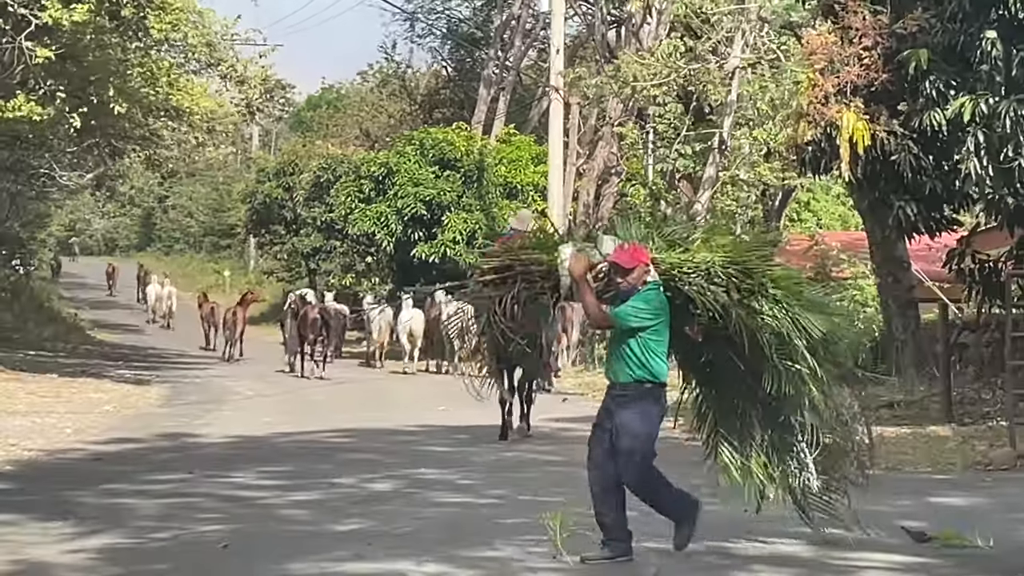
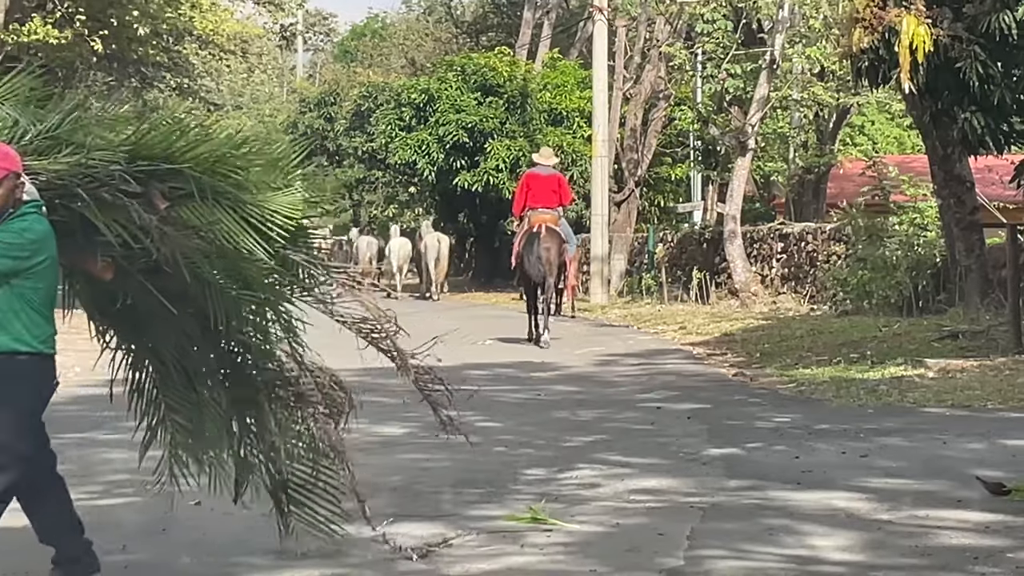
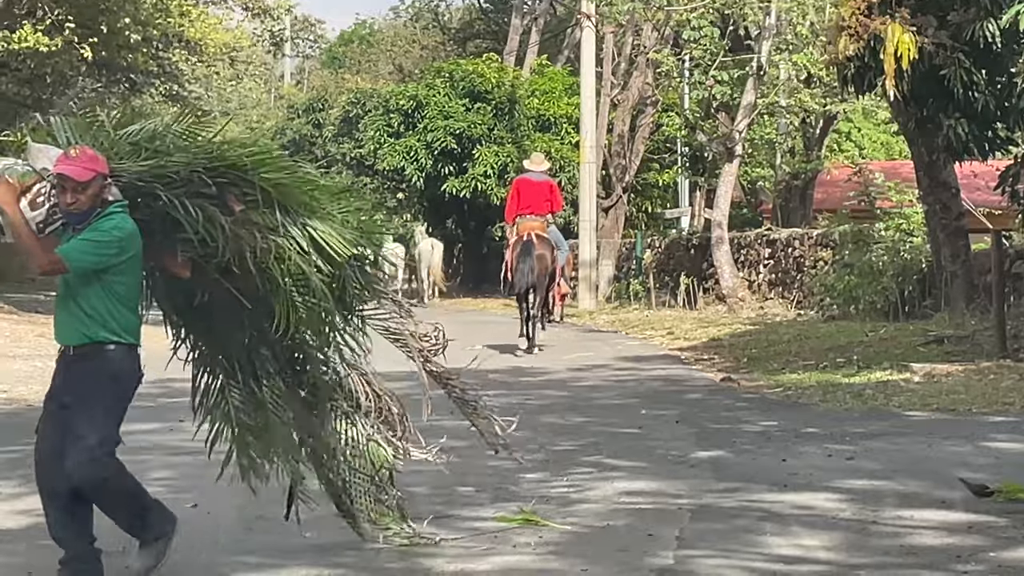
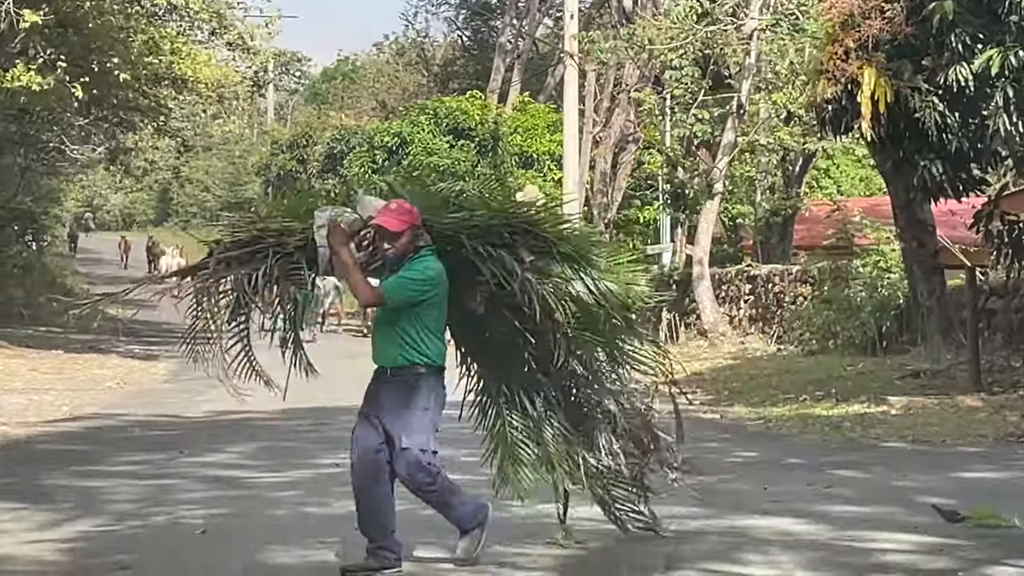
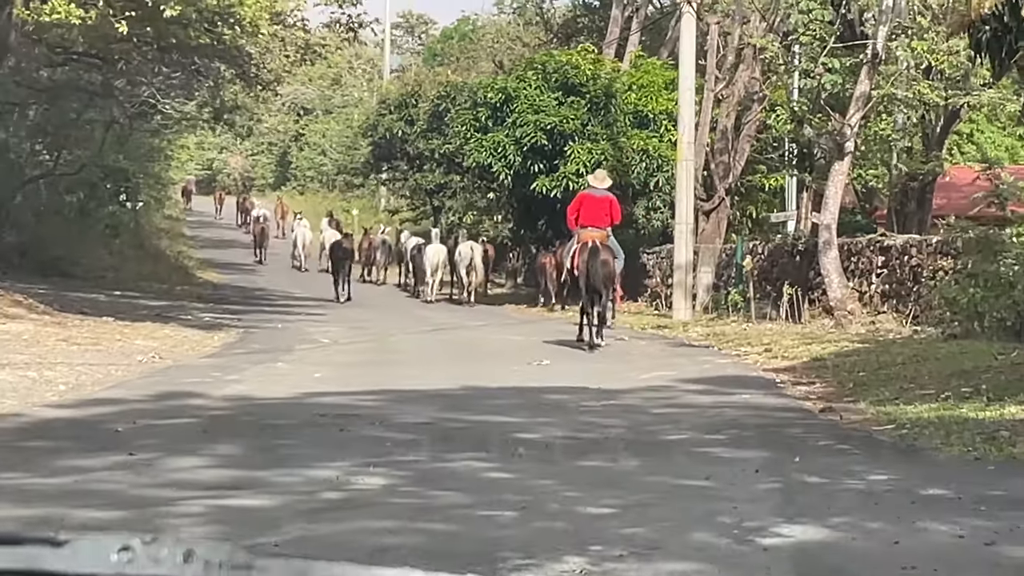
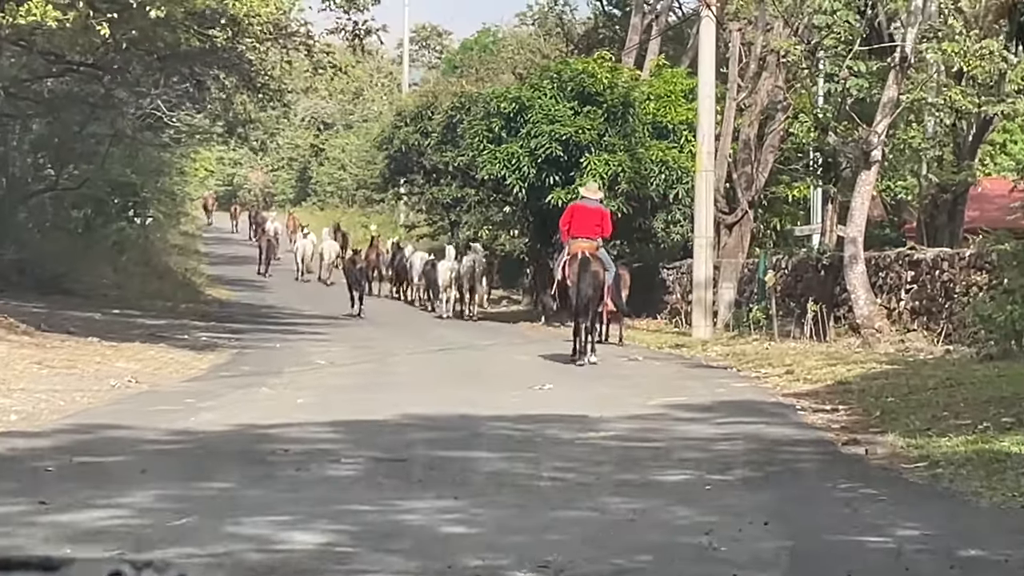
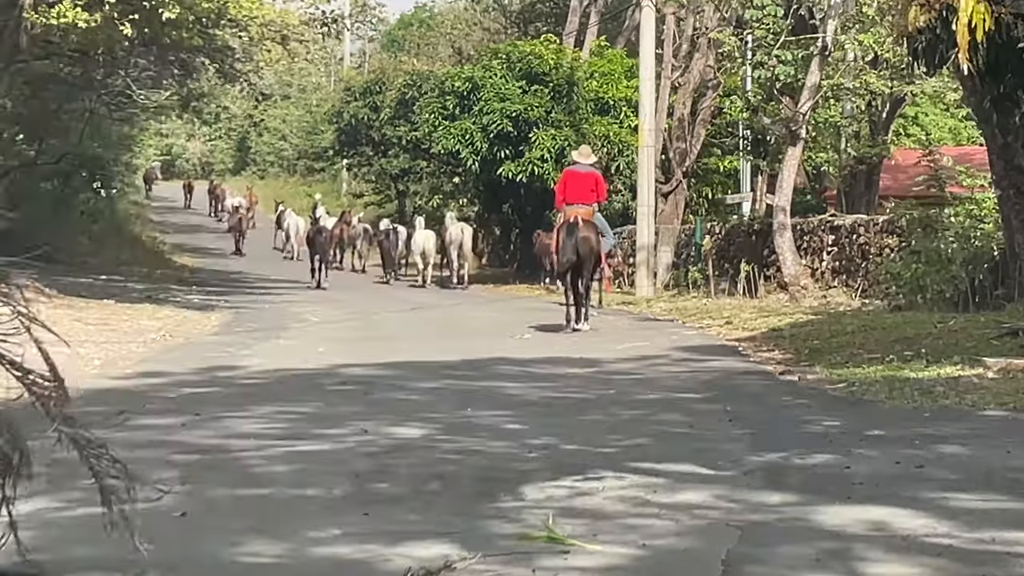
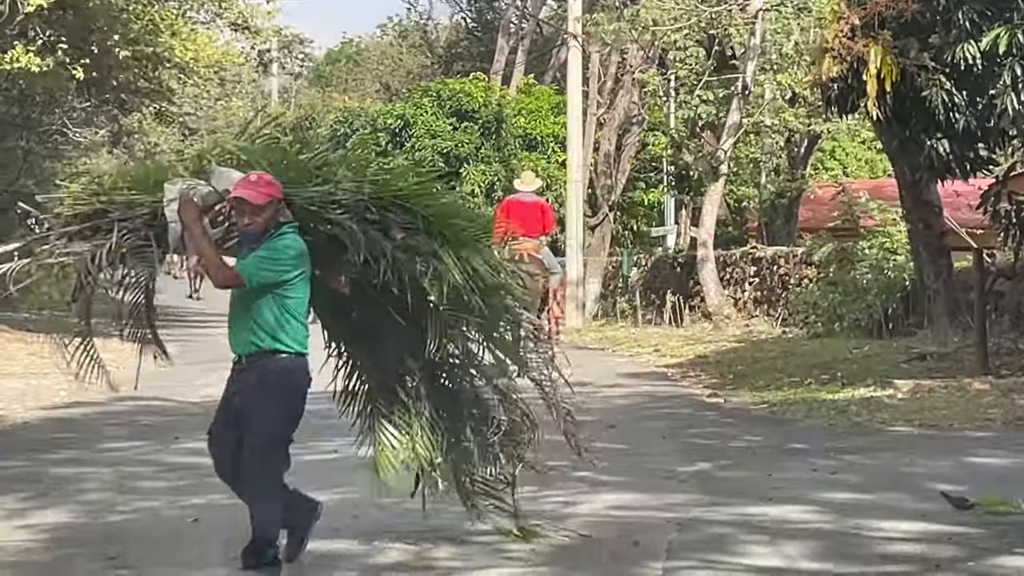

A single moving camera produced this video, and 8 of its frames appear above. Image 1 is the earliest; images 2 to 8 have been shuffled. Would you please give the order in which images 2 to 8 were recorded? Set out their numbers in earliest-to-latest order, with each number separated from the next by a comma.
4, 8, 3, 2, 7, 5, 6
